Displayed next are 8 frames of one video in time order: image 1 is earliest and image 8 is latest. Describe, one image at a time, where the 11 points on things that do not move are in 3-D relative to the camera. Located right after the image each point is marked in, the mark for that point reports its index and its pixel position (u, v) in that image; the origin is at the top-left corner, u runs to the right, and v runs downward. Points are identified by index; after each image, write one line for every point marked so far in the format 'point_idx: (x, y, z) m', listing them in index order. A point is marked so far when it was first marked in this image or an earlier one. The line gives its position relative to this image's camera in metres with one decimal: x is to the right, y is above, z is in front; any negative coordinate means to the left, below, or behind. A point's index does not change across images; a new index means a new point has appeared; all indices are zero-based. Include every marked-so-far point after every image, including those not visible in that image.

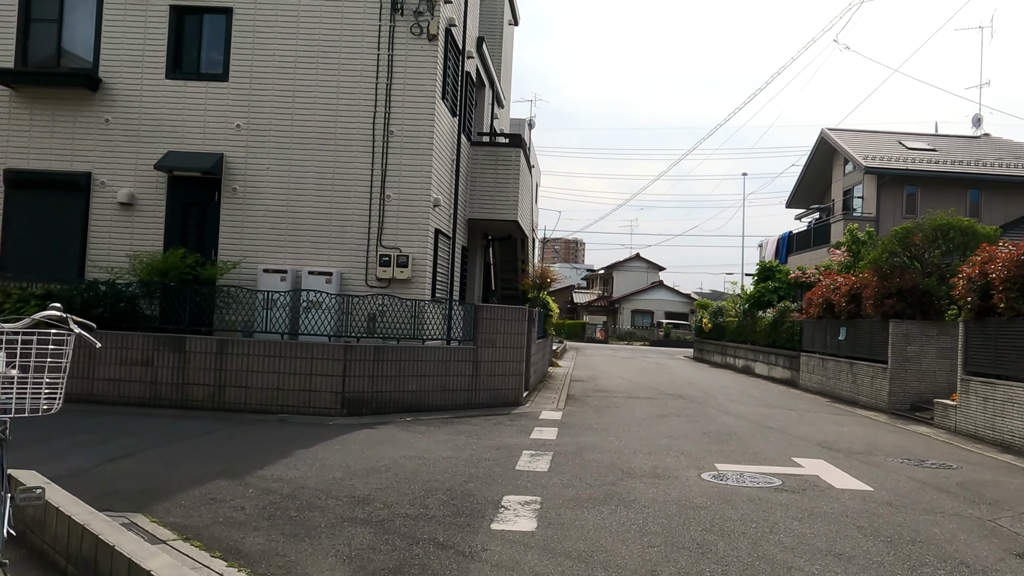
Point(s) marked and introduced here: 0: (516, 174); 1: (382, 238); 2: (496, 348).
0: (+0.1, +1.9, +14.7) m
1: (-1.7, +0.6, +11.3) m
2: (-0.2, -0.8, +11.9) m
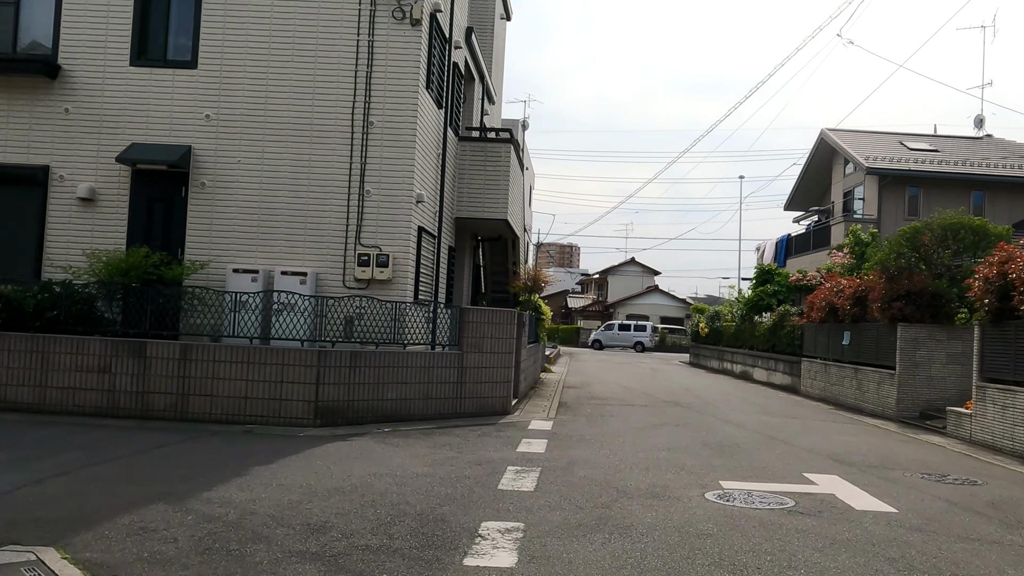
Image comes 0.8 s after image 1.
0: (-0.1, +1.9, +14.0) m
1: (-1.8, +0.6, +10.6) m
2: (-0.4, -0.8, +11.1) m
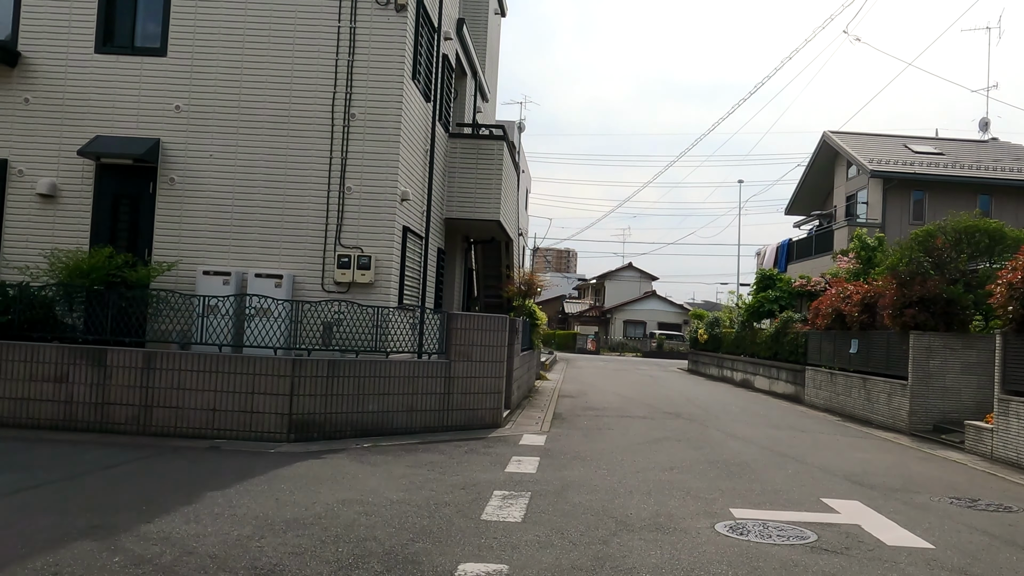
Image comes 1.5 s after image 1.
0: (-0.2, +1.8, +13.3) m
1: (-1.9, +0.6, +9.9) m
2: (-0.5, -0.9, +10.4) m
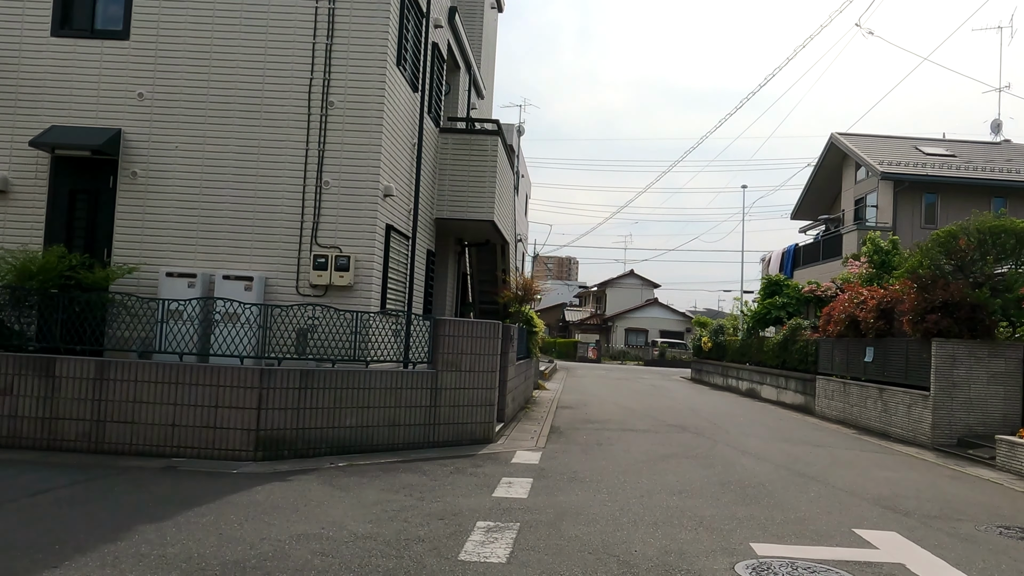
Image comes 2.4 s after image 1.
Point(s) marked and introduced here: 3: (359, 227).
0: (-0.3, +1.7, +12.5) m
1: (-2.0, +0.5, +9.1) m
2: (-0.6, -0.9, +9.6) m
3: (-1.6, +0.6, +9.1) m
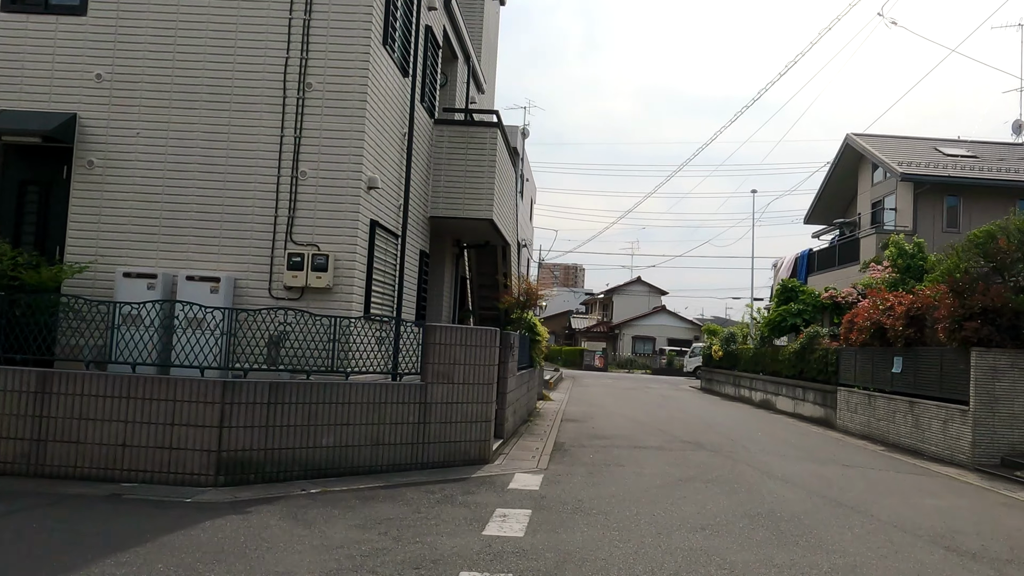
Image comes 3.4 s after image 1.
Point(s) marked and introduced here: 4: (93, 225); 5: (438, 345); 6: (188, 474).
0: (-0.3, +1.7, +11.5) m
1: (-2.0, +0.5, +8.2) m
2: (-0.6, -1.0, +8.6) m
3: (-1.6, +0.6, +8.2) m
4: (-3.9, +0.6, +8.2) m
5: (-0.7, -0.6, +8.6) m
6: (-2.6, -1.5, +7.1) m
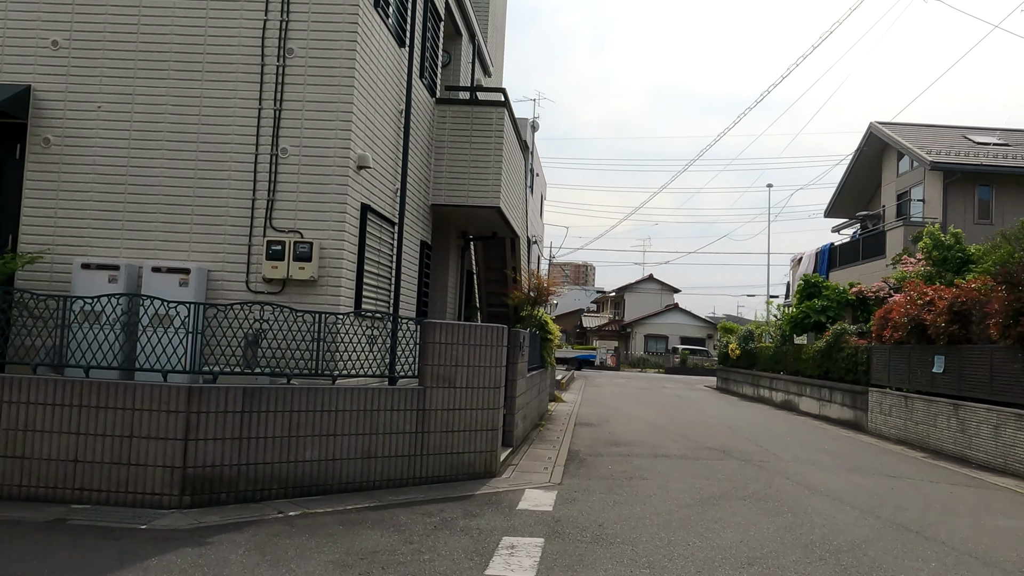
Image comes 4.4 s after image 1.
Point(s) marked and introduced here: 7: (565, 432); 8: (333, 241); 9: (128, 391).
0: (-0.2, +1.8, +10.6) m
1: (-2.0, +0.6, +7.2) m
2: (-0.5, -0.9, +7.7) m
3: (-1.6, +0.7, +7.2) m
4: (-3.8, +0.6, +7.3) m
5: (-0.6, -0.5, +7.6) m
6: (-2.5, -1.4, +6.1) m
7: (+0.8, -2.0, +12.4) m
8: (-1.5, +0.4, +7.2) m
9: (-2.7, -0.7, +6.2) m
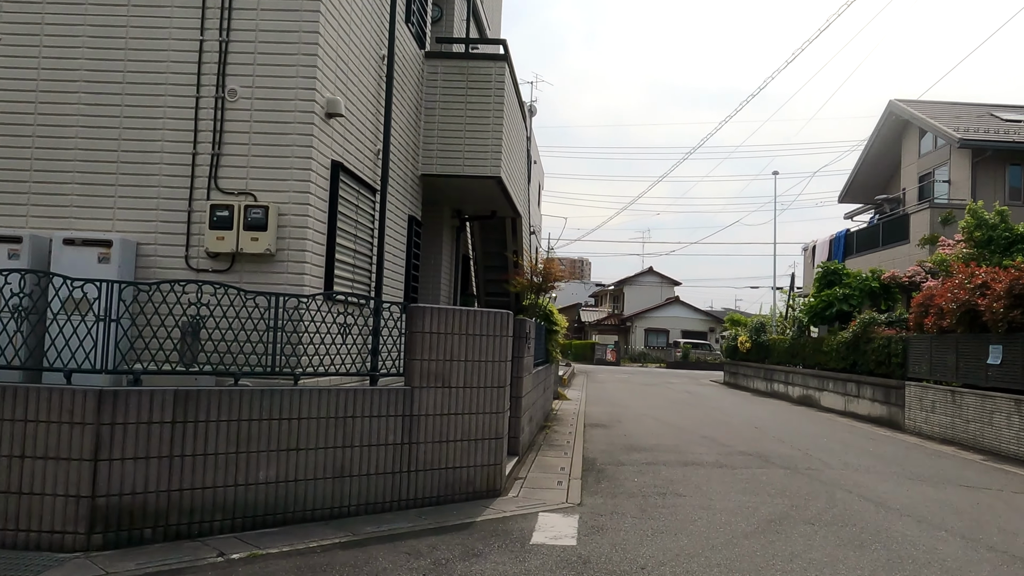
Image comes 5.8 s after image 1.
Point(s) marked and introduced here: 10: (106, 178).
0: (-0.2, +1.9, +9.1) m
1: (-1.9, +0.7, +5.8) m
2: (-0.4, -0.7, +6.2) m
3: (-1.5, +0.8, +5.8) m
4: (-3.8, +0.8, +5.8) m
5: (-0.6, -0.3, +6.2) m
6: (-2.5, -1.3, +4.7) m
7: (+0.8, -1.8, +10.9) m
8: (-1.4, +0.5, +5.8) m
9: (-2.7, -0.6, +4.7) m
10: (-2.7, +0.7, +5.8) m
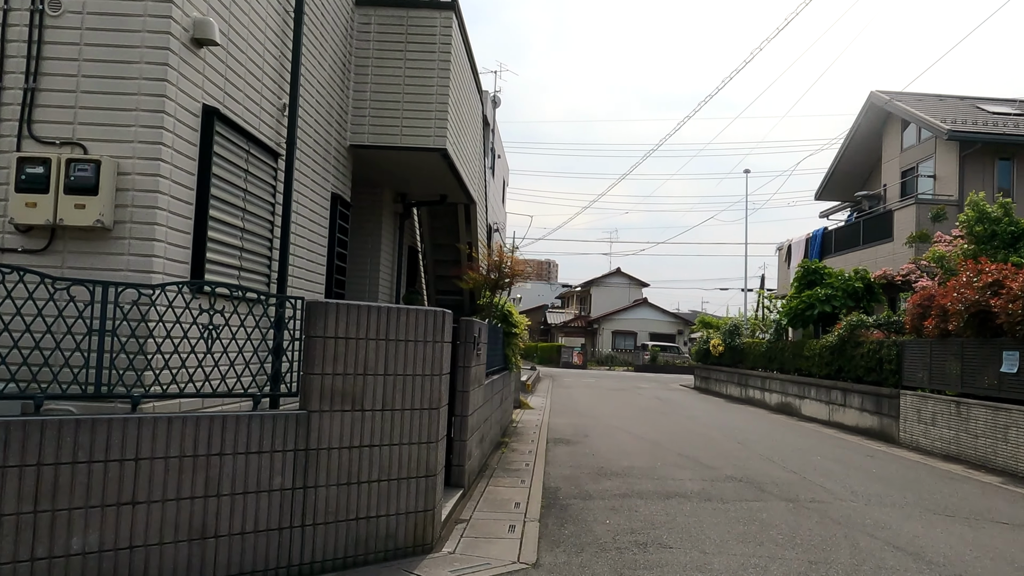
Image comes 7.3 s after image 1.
0: (-0.6, +2.0, +7.6) m
1: (-2.3, +0.8, +4.1) m
2: (-0.8, -0.7, +4.7) m
3: (-1.8, +0.9, +4.2) m
4: (-4.1, +0.8, +4.1) m
5: (-0.9, -0.3, +4.6) m
6: (-2.8, -1.2, +3.0) m
7: (+0.3, -1.8, +9.4) m
8: (-1.8, +0.6, +4.2) m
9: (-2.9, -0.5, +3.1) m
10: (-3.0, +0.8, +4.1) m
